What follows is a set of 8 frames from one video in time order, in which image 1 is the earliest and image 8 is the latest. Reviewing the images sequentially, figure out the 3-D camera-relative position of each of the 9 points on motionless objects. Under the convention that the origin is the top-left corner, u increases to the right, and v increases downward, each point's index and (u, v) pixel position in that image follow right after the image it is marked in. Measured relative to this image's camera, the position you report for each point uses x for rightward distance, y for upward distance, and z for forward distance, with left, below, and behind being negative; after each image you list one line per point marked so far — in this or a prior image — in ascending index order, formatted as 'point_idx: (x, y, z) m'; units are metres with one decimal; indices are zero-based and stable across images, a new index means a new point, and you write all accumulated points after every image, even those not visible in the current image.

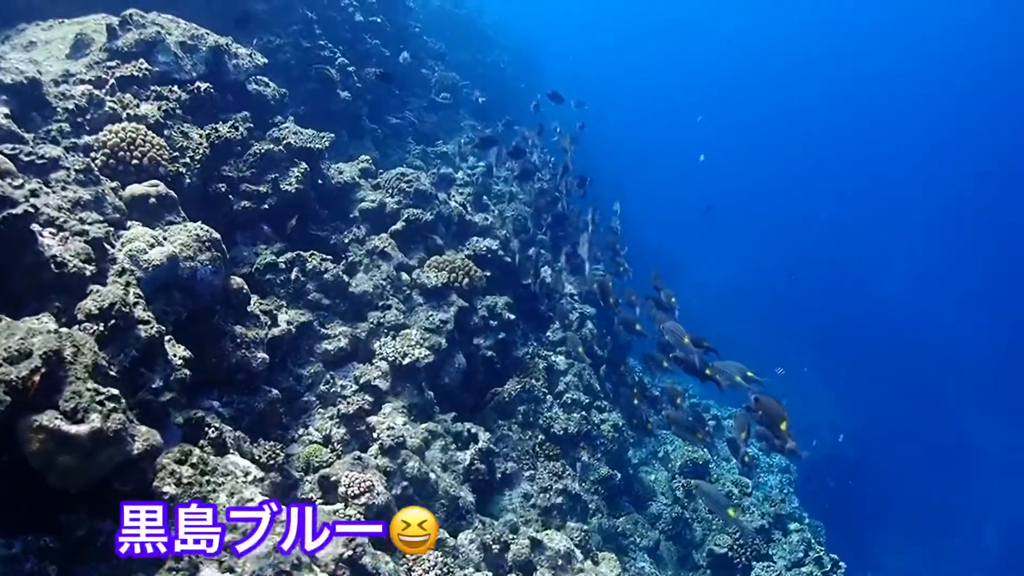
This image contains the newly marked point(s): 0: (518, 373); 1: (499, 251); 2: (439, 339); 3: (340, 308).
0: (+0.1, -0.8, +9.0) m
1: (-0.1, +0.4, +9.2) m
2: (-0.5, -0.3, +6.5) m
3: (-1.1, -0.1, +6.3) m
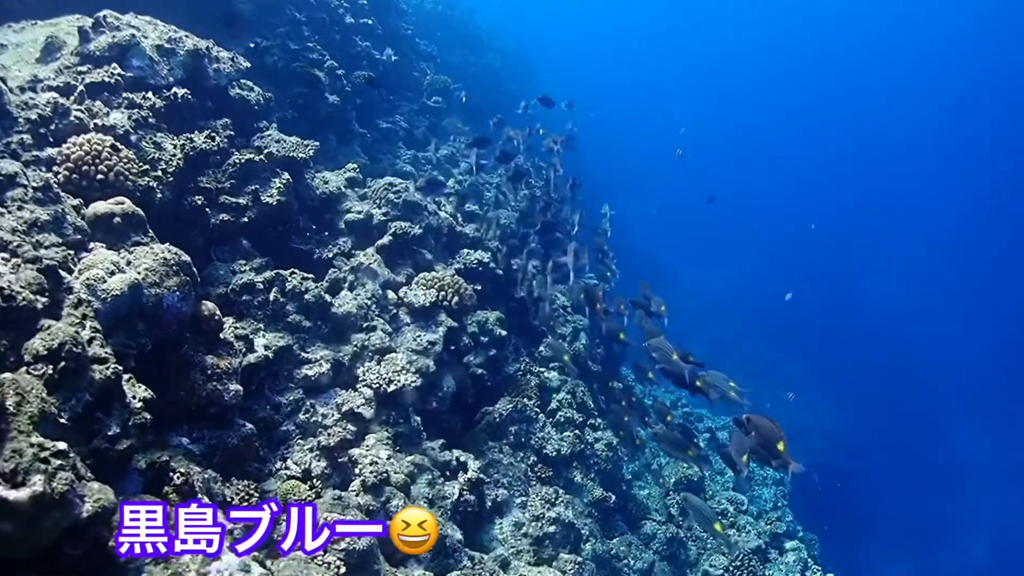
0: (0.0, -0.9, +8.6) m
1: (-0.2, +0.2, +8.9) m
2: (-0.5, -0.5, +6.1) m
3: (-1.2, -0.3, +6.0) m
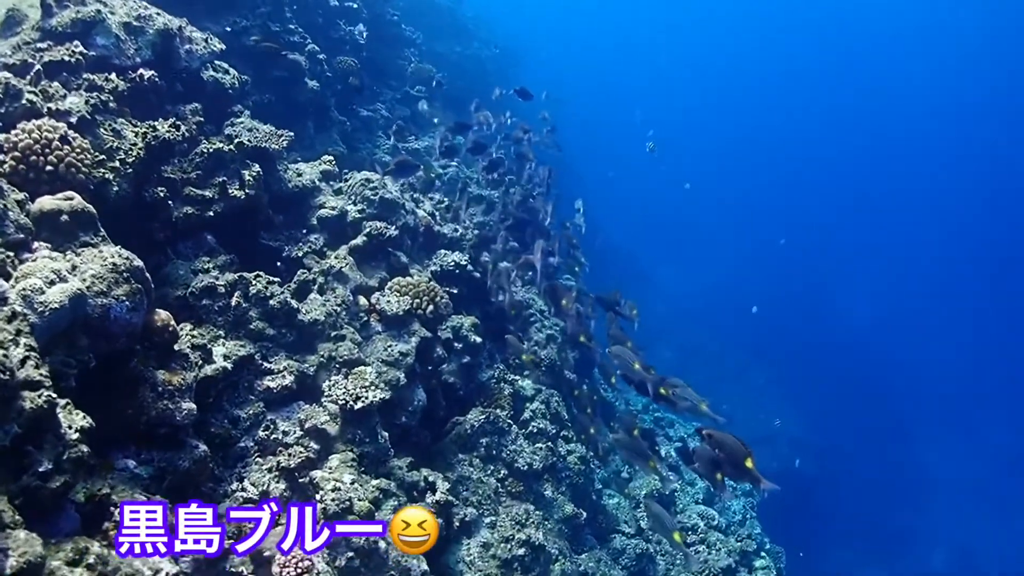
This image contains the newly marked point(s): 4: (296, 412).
0: (-0.3, -1.0, +8.3) m
1: (-0.4, +0.2, +8.5) m
2: (-0.7, -0.5, +5.8) m
3: (-1.3, -0.3, +5.6) m
4: (-1.2, -0.7, +5.3) m
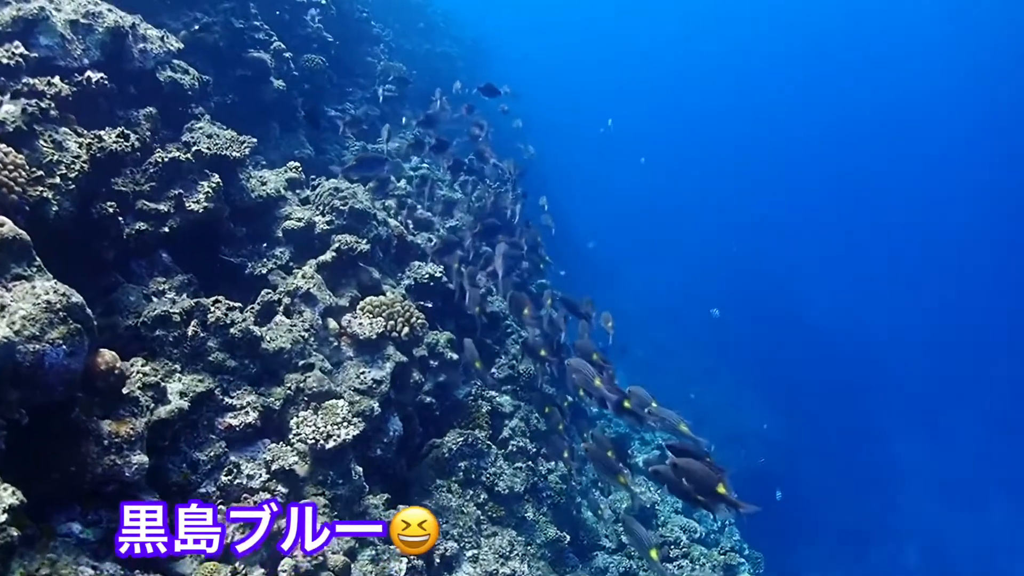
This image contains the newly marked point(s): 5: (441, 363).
0: (-0.4, -1.1, +7.9) m
1: (-0.6, +0.1, +8.1) m
2: (-0.8, -0.6, +5.3) m
3: (-1.4, -0.4, +5.1) m
4: (-1.3, -0.8, +4.8) m
5: (-0.6, -0.6, +7.6) m
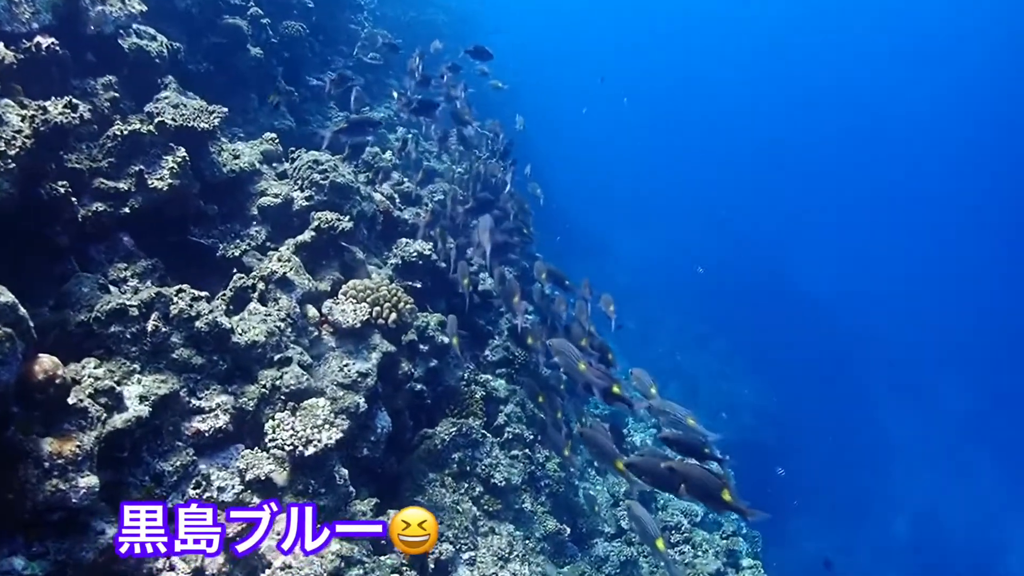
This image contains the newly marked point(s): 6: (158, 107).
0: (-0.5, -0.9, +7.4) m
1: (-0.6, +0.2, +7.6) m
2: (-0.8, -0.6, +4.8) m
3: (-1.4, -0.4, +4.6) m
4: (-1.2, -0.8, +4.3) m
5: (-0.6, -0.4, +7.1) m
6: (-2.3, +1.2, +6.4) m
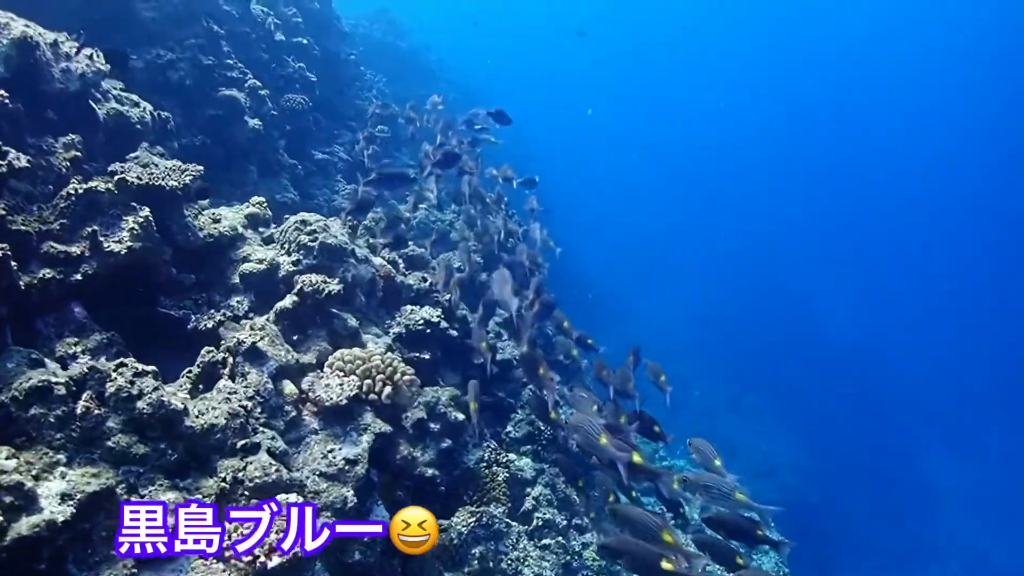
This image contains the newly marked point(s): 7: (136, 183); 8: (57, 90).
0: (-0.3, -1.4, +6.4) m
1: (-0.5, -0.2, +6.7) m
2: (-0.7, -0.8, +3.9) m
3: (-1.3, -0.6, +3.8) m
4: (-1.2, -1.0, +3.5) m
5: (-0.4, -0.9, +6.2) m
6: (-2.3, +0.7, +5.7) m
7: (-2.1, +0.6, +5.4) m
8: (-2.9, +1.3, +6.2) m
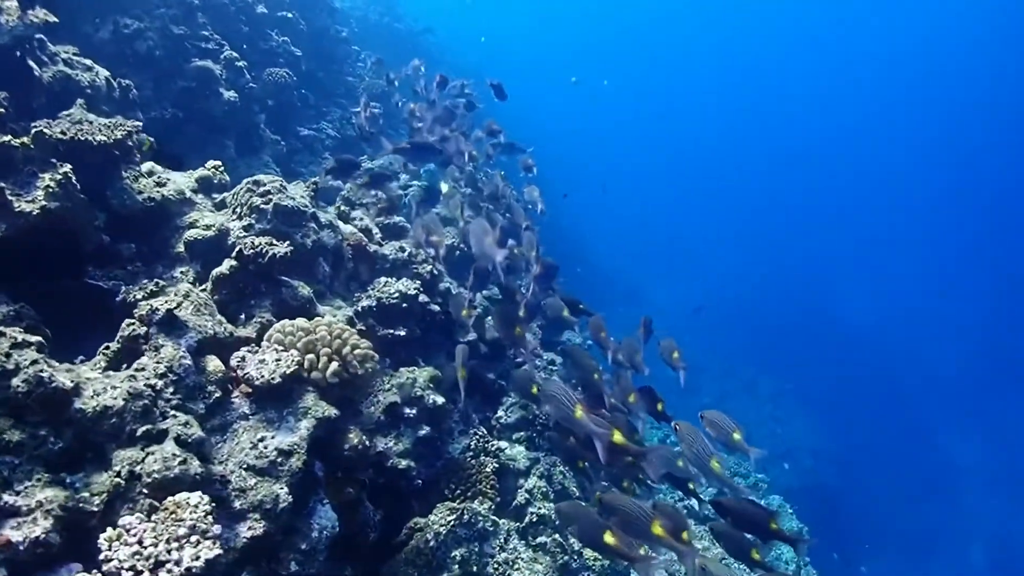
0: (-0.4, -1.2, +5.7) m
1: (-0.6, -0.1, +6.0) m
2: (-0.8, -0.7, +3.2) m
3: (-1.4, -0.5, +3.0) m
4: (-1.3, -0.9, +2.7) m
5: (-0.5, -0.7, +5.5) m
6: (-2.4, +0.9, +5.0) m
7: (-2.2, +0.7, +4.7) m
8: (-3.0, +1.4, +5.5) m
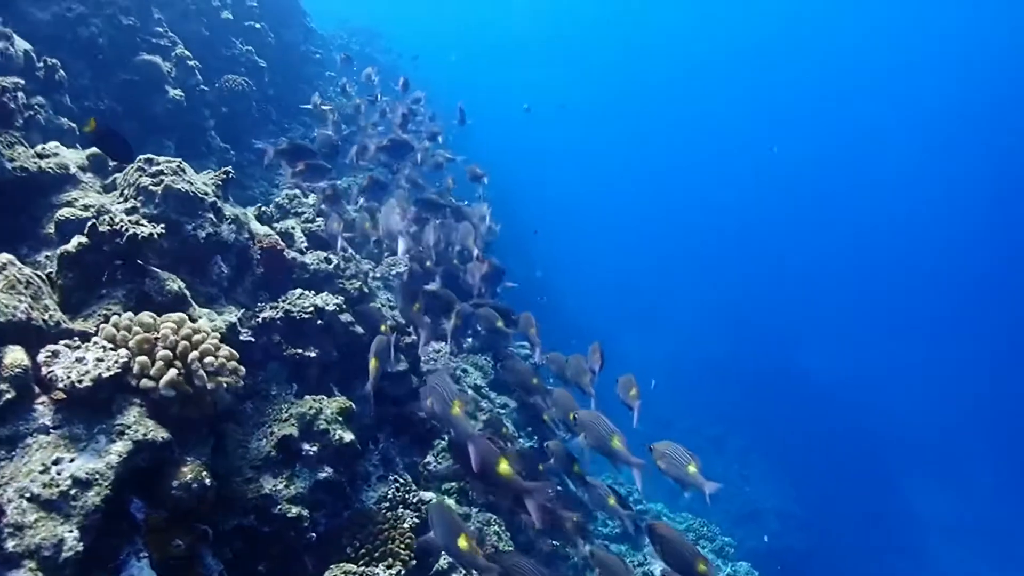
0: (-0.8, -1.3, +4.8) m
1: (-0.9, -0.1, +5.1) m
2: (-1.1, -0.6, +2.3) m
3: (-1.7, -0.3, +2.1) m
4: (-1.6, -0.7, +1.8) m
5: (-0.9, -0.8, +4.5) m
6: (-2.6, +1.0, +4.1) m
7: (-2.4, +0.8, +3.8) m
8: (-3.2, +1.5, +4.6) m
